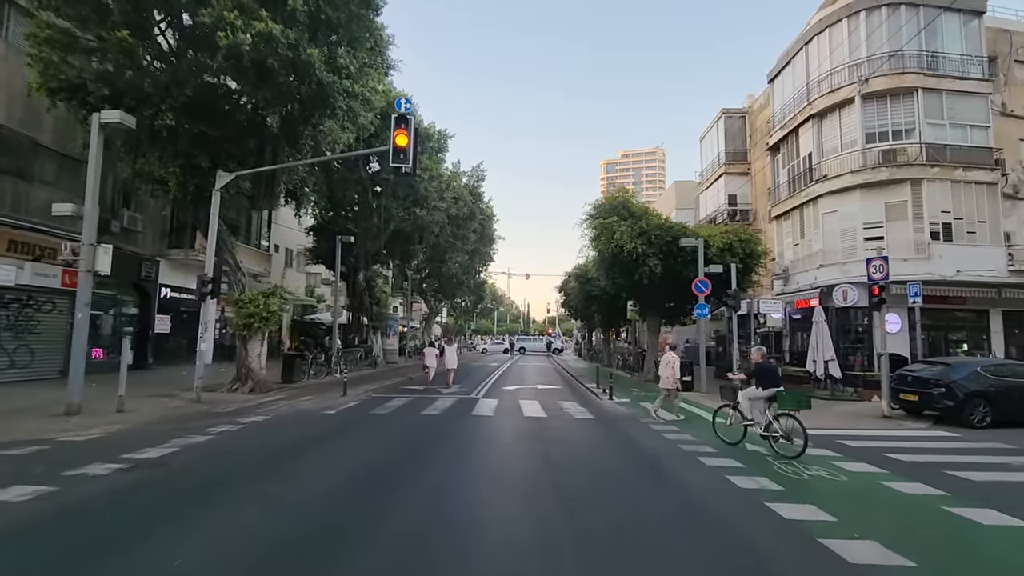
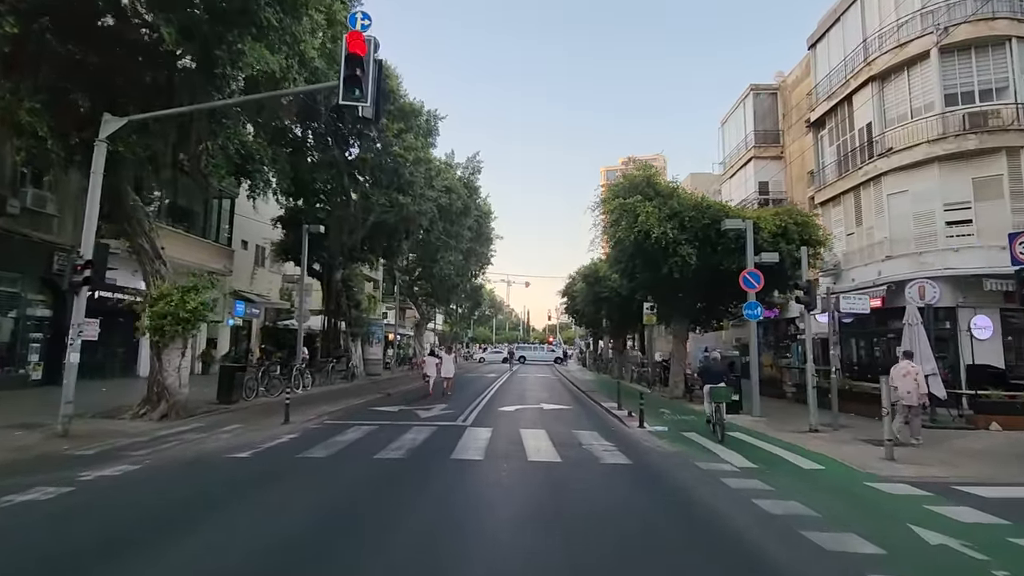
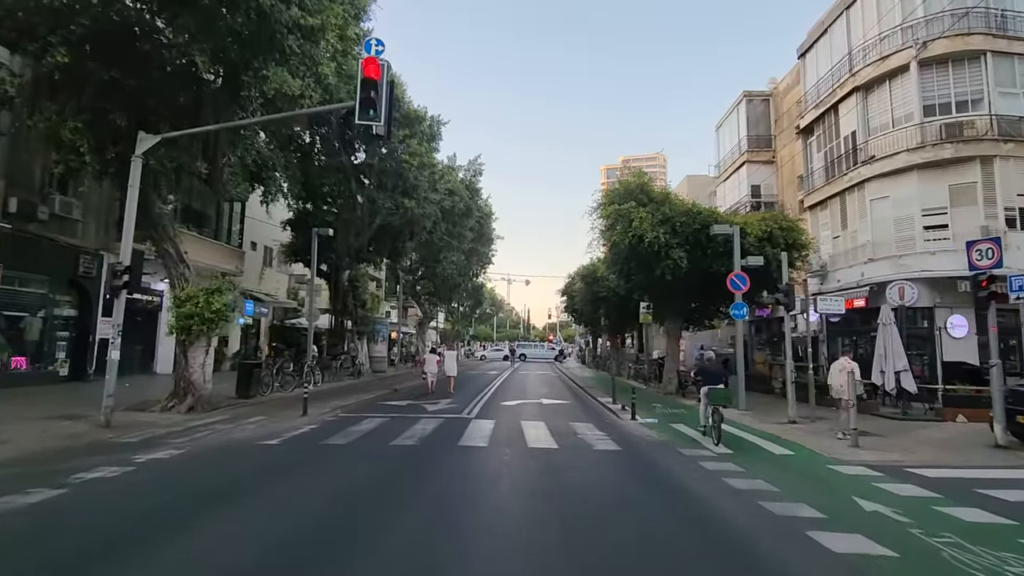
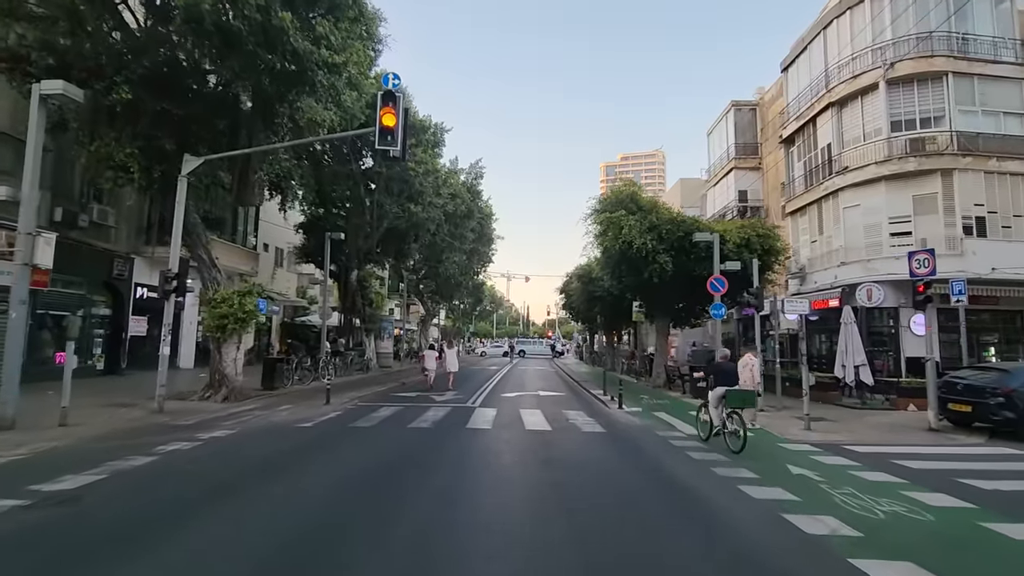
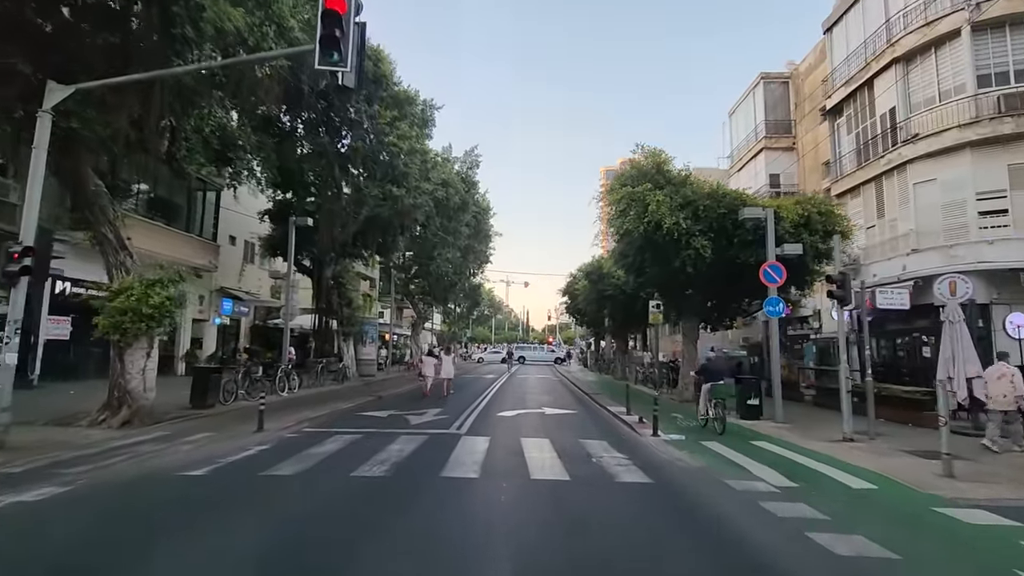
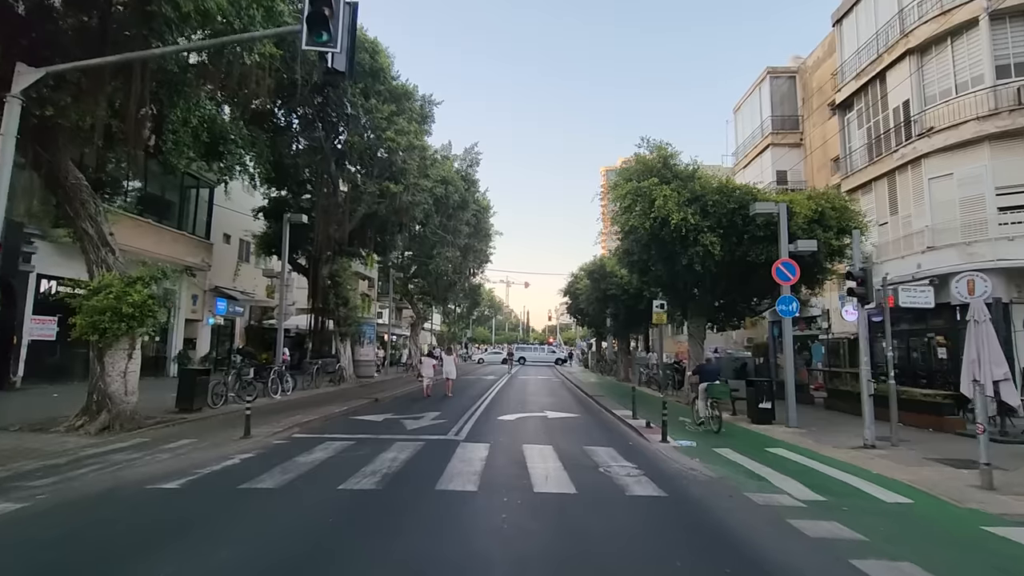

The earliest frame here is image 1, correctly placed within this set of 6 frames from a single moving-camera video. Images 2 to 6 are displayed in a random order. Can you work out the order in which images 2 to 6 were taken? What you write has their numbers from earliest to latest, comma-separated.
4, 3, 2, 5, 6
